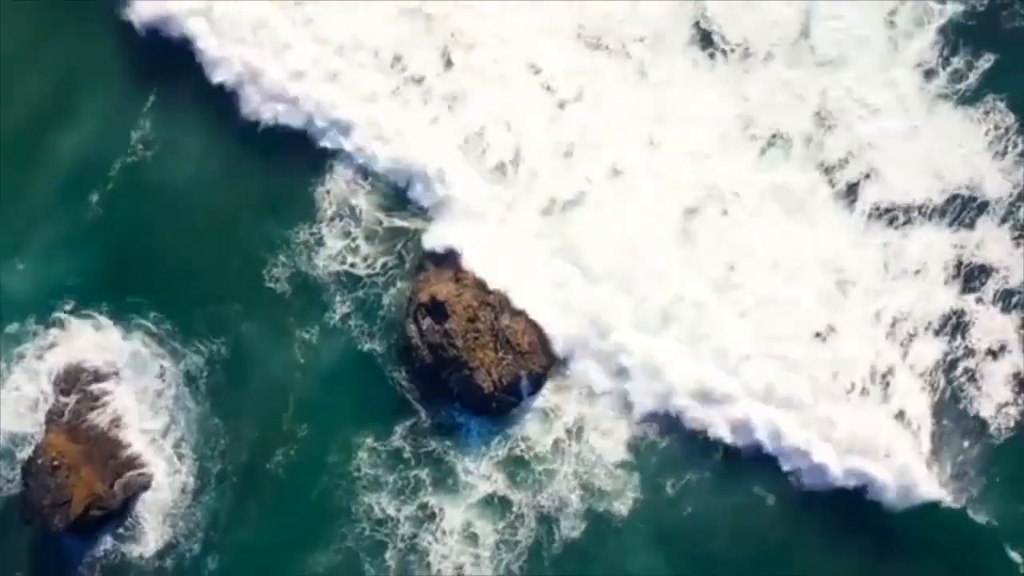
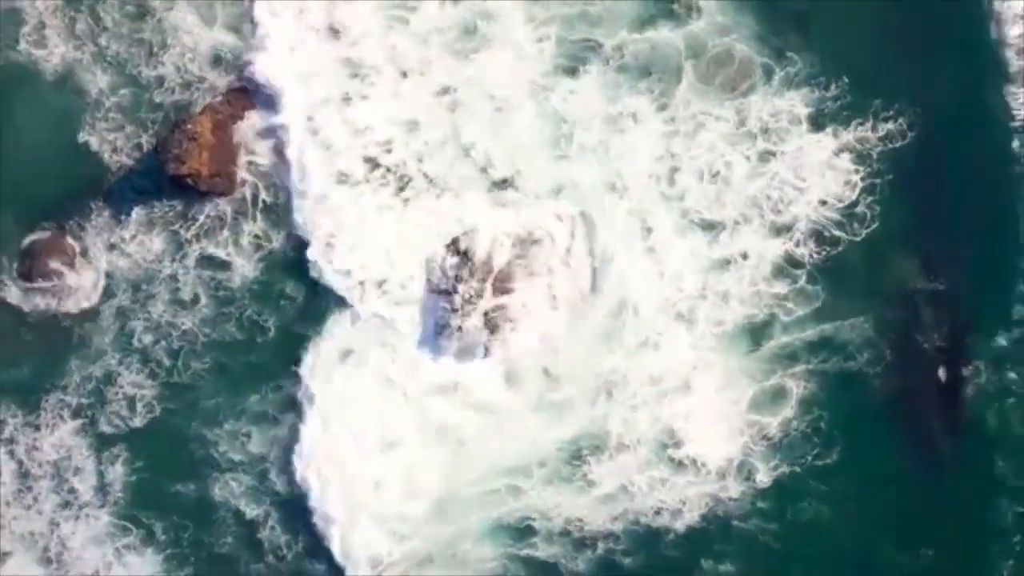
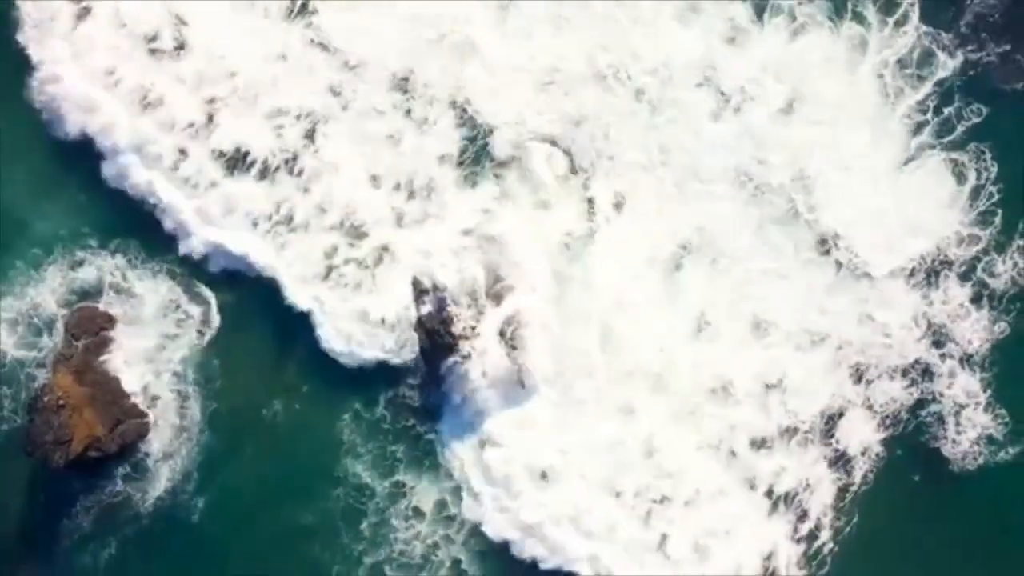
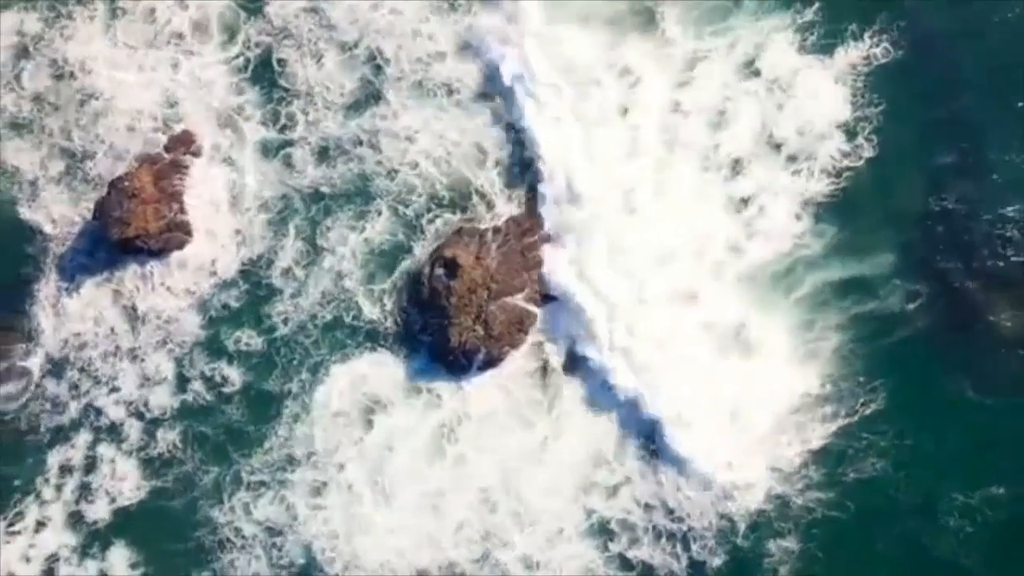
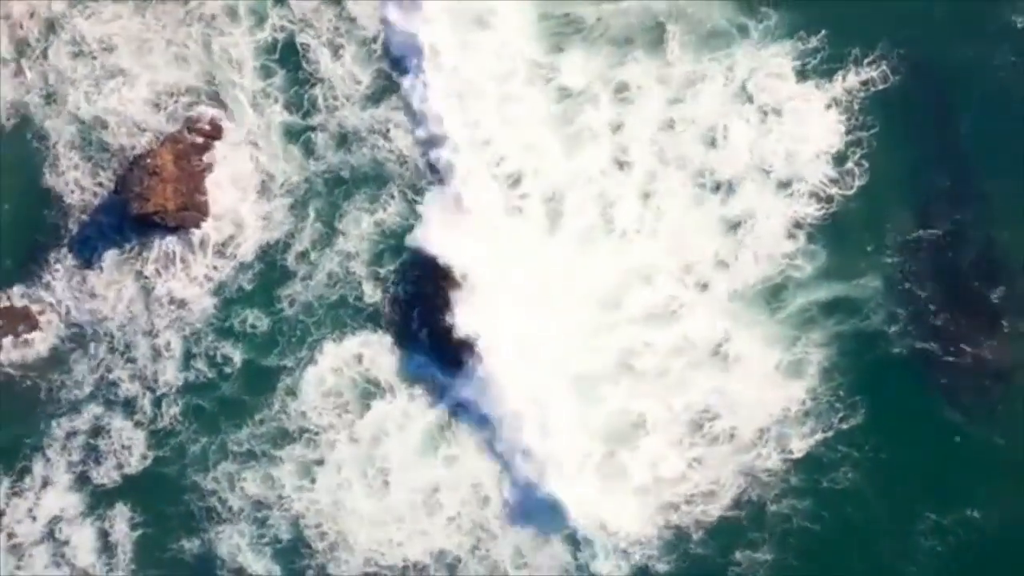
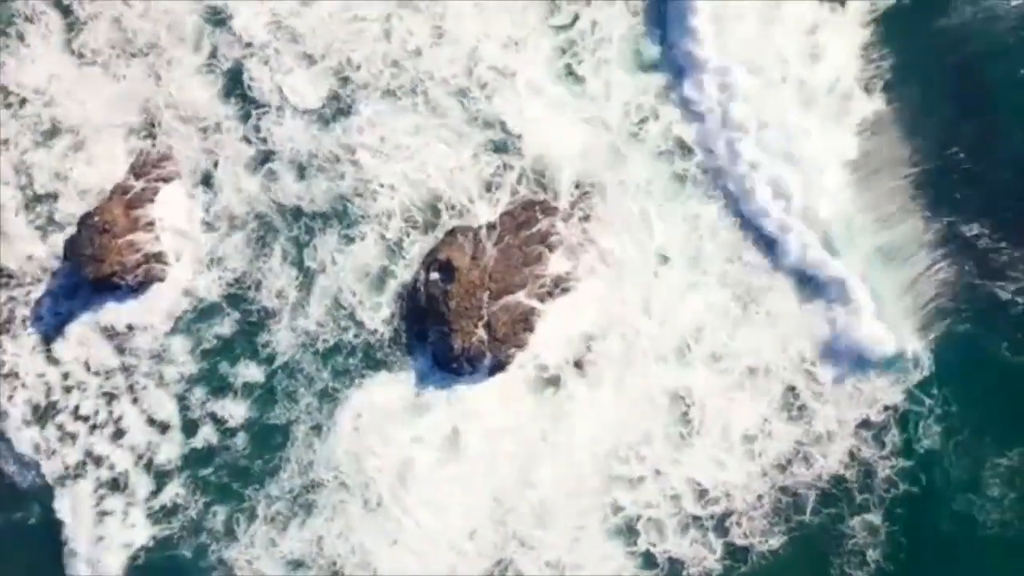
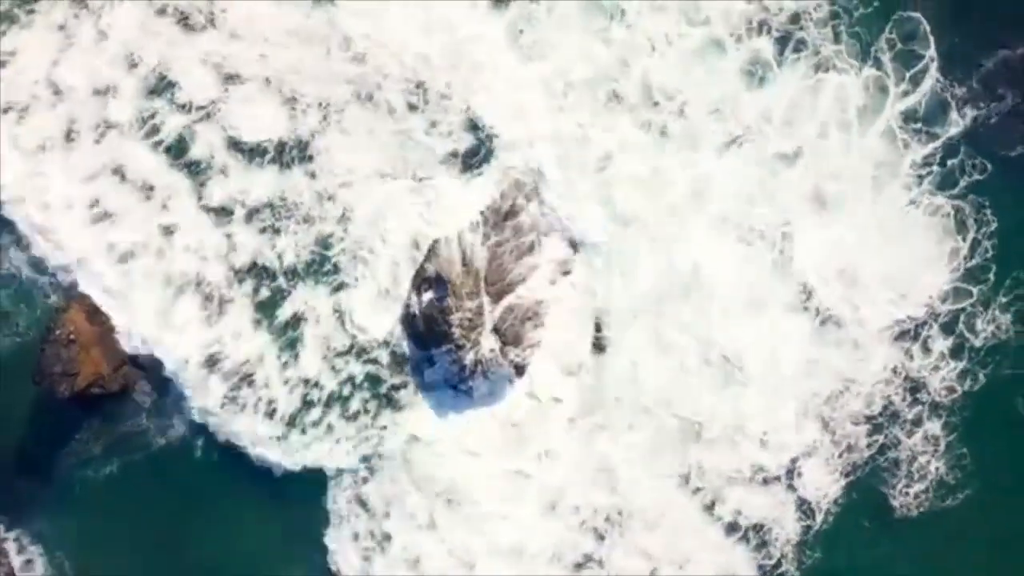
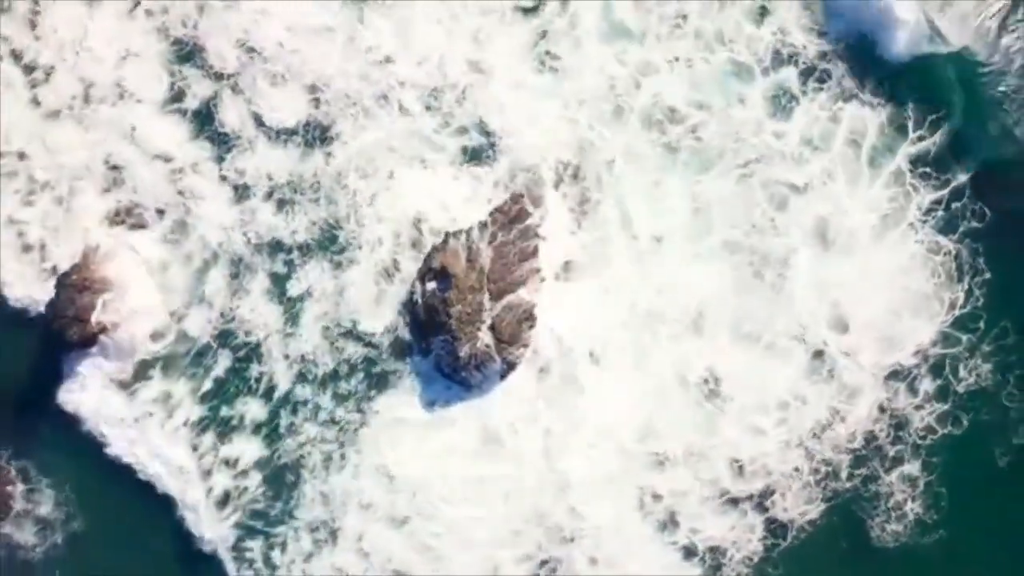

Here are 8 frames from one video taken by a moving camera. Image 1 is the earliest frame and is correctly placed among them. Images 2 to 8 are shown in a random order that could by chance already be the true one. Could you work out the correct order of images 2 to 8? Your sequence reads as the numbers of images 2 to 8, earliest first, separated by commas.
3, 7, 8, 6, 4, 5, 2
